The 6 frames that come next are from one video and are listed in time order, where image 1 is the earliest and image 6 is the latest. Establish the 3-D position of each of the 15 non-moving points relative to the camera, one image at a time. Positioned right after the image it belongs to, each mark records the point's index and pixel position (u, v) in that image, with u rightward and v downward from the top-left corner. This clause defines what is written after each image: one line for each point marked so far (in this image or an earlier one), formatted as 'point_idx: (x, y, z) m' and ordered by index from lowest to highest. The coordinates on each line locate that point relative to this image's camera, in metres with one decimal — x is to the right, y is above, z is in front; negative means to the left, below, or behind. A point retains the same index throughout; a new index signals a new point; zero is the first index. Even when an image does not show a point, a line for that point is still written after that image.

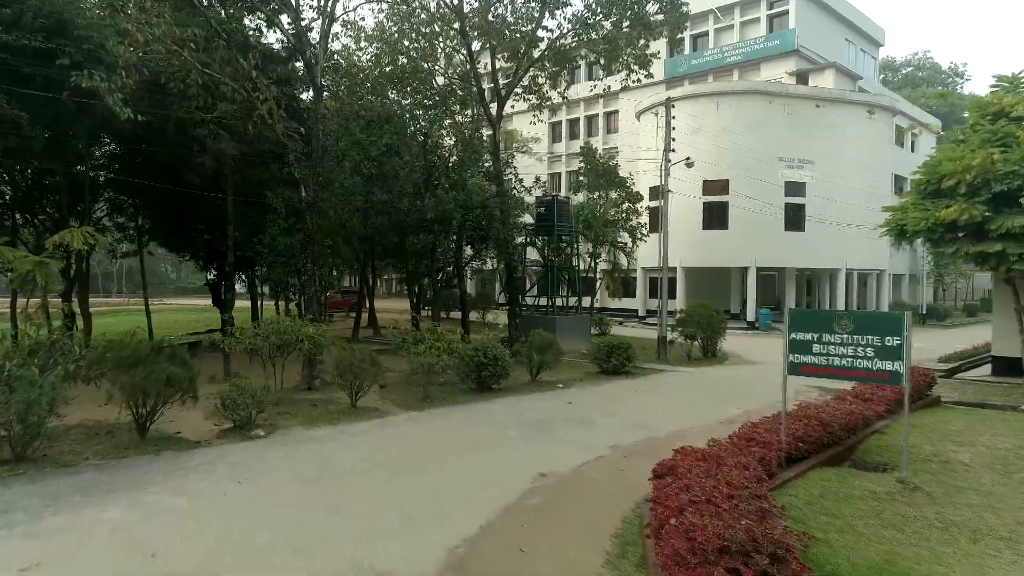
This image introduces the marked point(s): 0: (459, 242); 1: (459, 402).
0: (-1.2, +1.0, +16.9) m
1: (-0.9, -1.8, +11.4) m
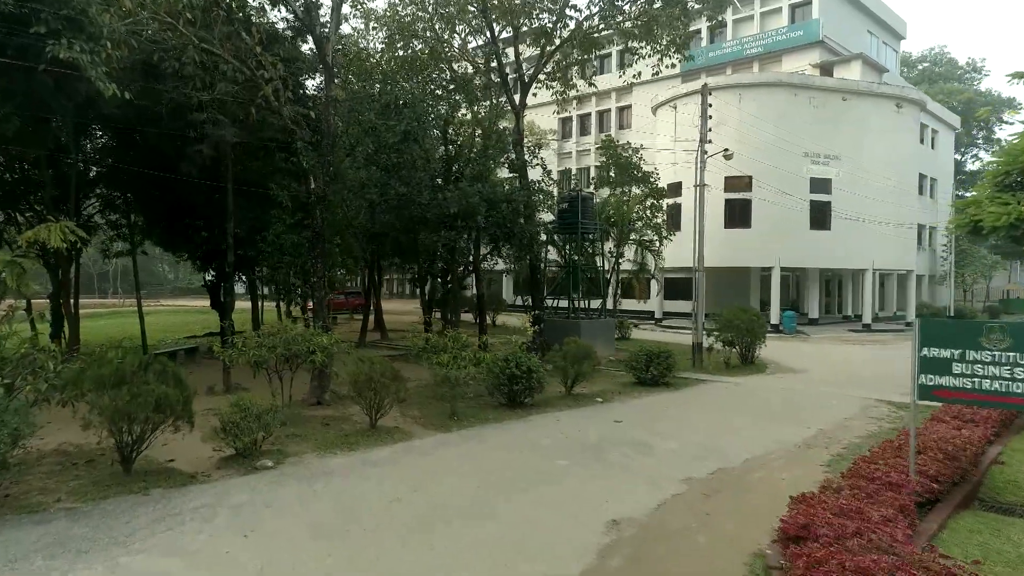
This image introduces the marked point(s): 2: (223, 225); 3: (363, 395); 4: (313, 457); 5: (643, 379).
0: (-0.7, +1.0, +15.6) m
1: (-0.3, -1.9, +10.1) m
2: (-6.2, +1.3, +15.3) m
3: (-1.9, -1.4, +9.1) m
4: (-2.2, -1.9, +7.8) m
5: (+2.5, -1.7, +13.4) m
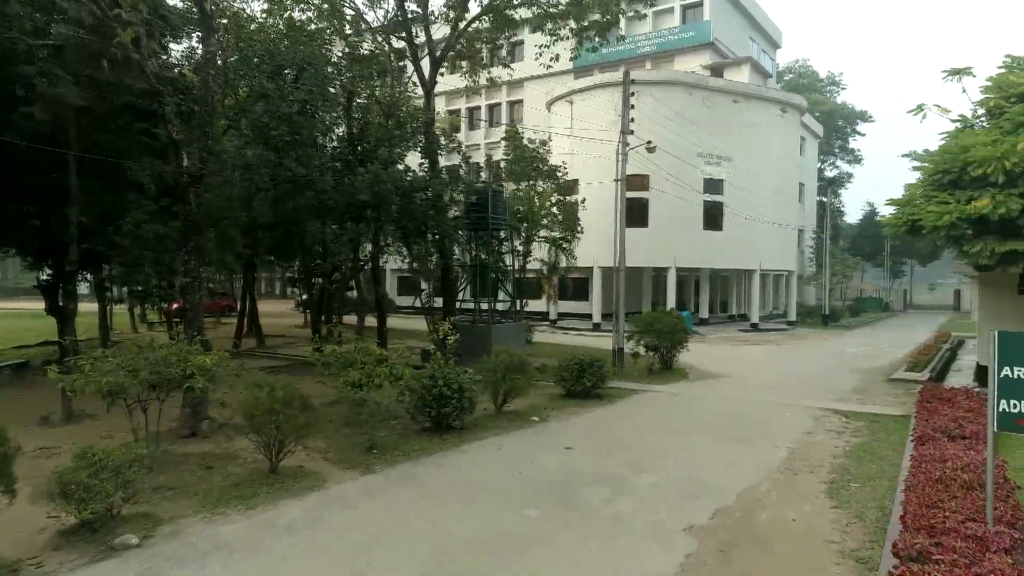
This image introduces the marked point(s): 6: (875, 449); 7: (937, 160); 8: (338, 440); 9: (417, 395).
0: (-2.5, +1.0, +13.6) m
1: (-1.1, -1.9, +8.3) m
2: (-7.8, +1.3, +12.4) m
3: (-2.5, -1.4, +7.0) m
4: (-2.5, -1.9, +5.8) m
5: (+1.0, -1.8, +12.1) m
6: (+4.3, -1.9, +8.5) m
7: (+6.9, +2.1, +11.7) m
8: (-2.1, -1.8, +8.6) m
9: (-1.2, -1.4, +9.1) m
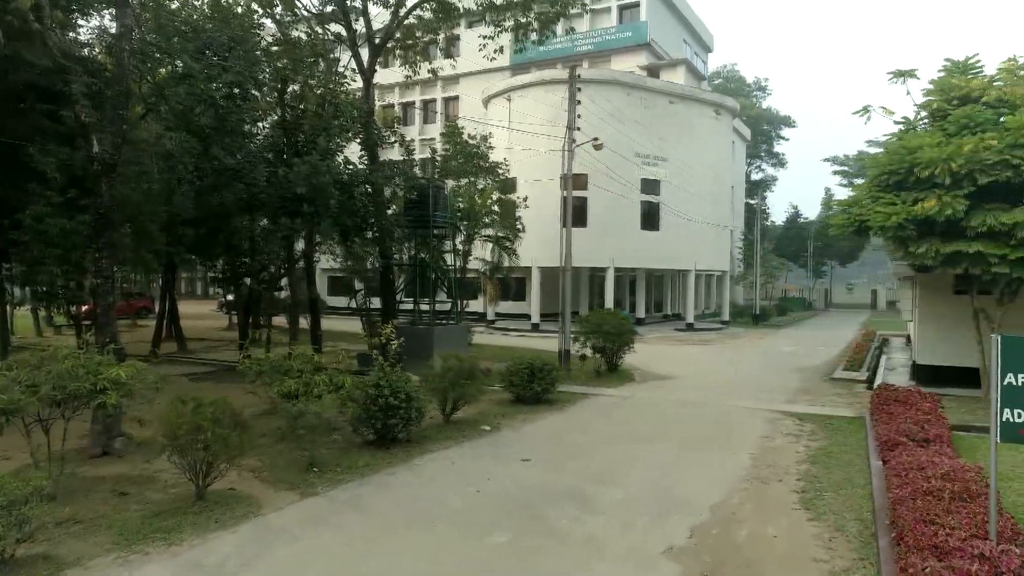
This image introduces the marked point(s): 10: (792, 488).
0: (-3.5, +0.9, +12.8) m
1: (-1.6, -1.9, +7.6) m
2: (-8.6, +1.3, +11.0) m
3: (-2.8, -1.4, +6.2) m
4: (-2.8, -1.9, +4.9) m
5: (+0.2, -1.8, +11.6) m
6: (+3.8, -1.9, +8.4) m
7: (+6.1, +2.1, +11.8) m
8: (-2.6, -1.8, +7.8) m
9: (-1.8, -1.4, +8.4) m
10: (+2.8, -2.0, +7.2) m
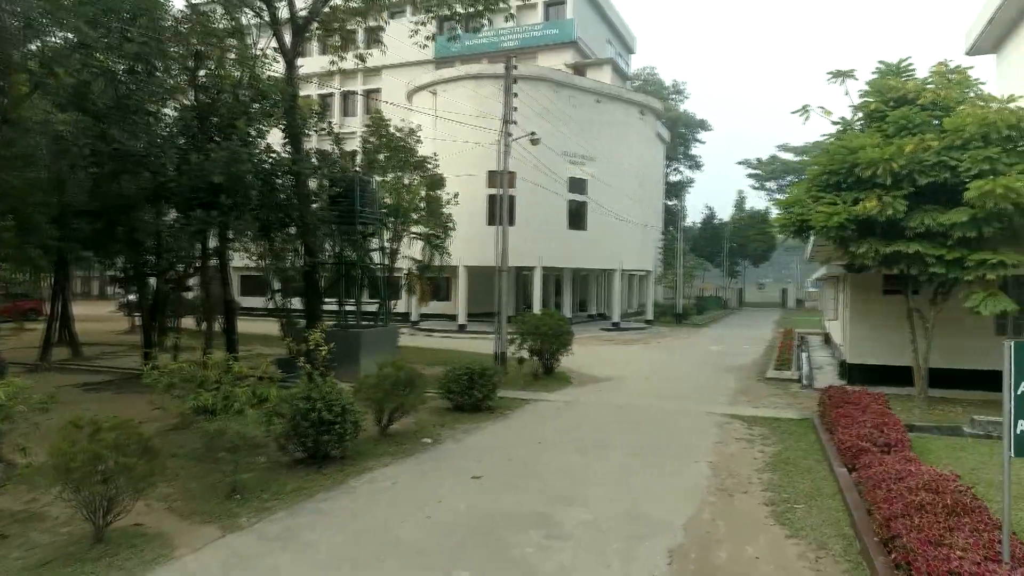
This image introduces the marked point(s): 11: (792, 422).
0: (-4.5, +0.9, +11.6) m
1: (-2.1, -1.9, +6.7) m
2: (-9.4, +1.3, +9.3) m
3: (-3.1, -1.4, +5.2) m
4: (-2.9, -1.9, +3.9) m
5: (-0.8, -1.8, +10.9) m
6: (+3.2, -2.0, +8.1) m
7: (+5.1, +2.1, +11.7) m
8: (-3.1, -1.9, +6.8) m
9: (-2.3, -1.4, +7.5) m
10: (+2.4, -2.0, +6.8) m
11: (+4.0, -1.9, +10.3) m
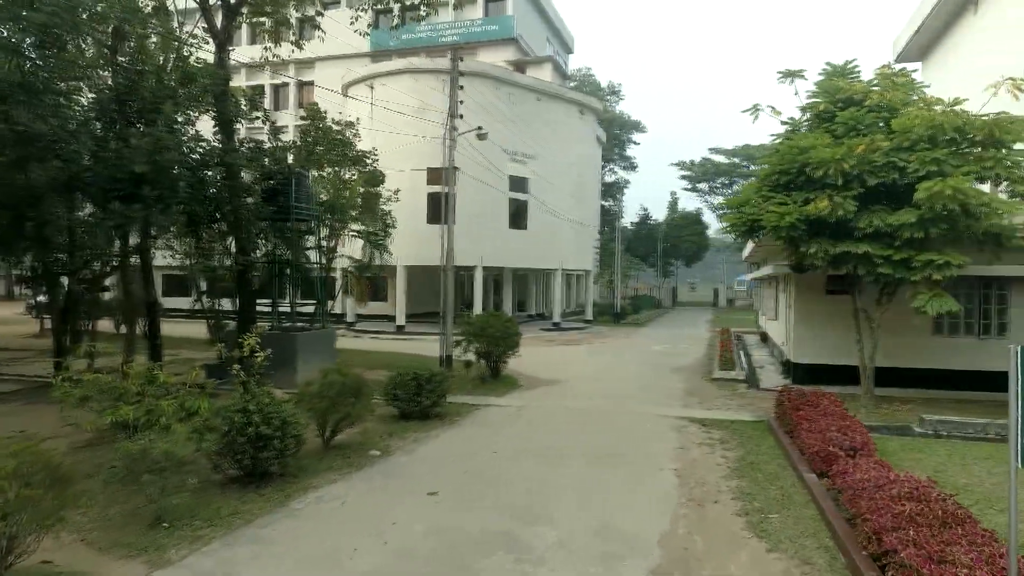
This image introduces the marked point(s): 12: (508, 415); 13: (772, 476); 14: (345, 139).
0: (-5.3, +0.9, +10.7) m
1: (-2.4, -1.9, +6.0) m
2: (-10.0, +1.2, +7.9) m
3: (-3.3, -1.5, +4.4) m
4: (-3.0, -2.0, +3.2) m
5: (-1.5, -1.8, +10.3) m
6: (+2.7, -2.0, +7.9) m
7: (+4.2, +2.1, +11.7) m
8: (-3.4, -1.9, +6.1) m
9: (-2.8, -1.4, +6.8) m
10: (+2.0, -2.0, +6.5) m
11: (+3.3, -1.9, +10.1) m
12: (-0.1, -1.9, +10.8) m
13: (+2.7, -2.0, +7.5) m
14: (-4.2, +3.7, +18.0) m
